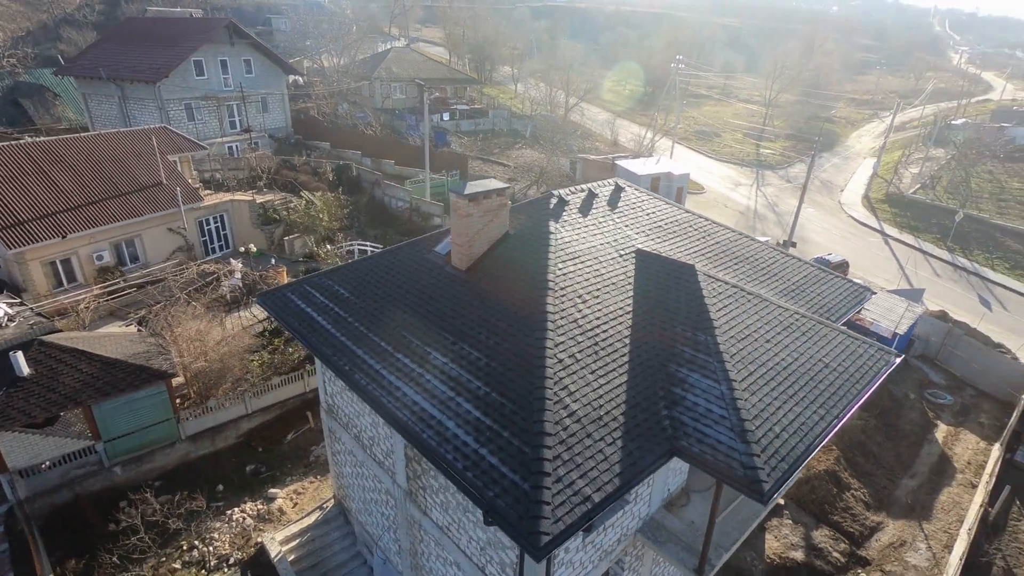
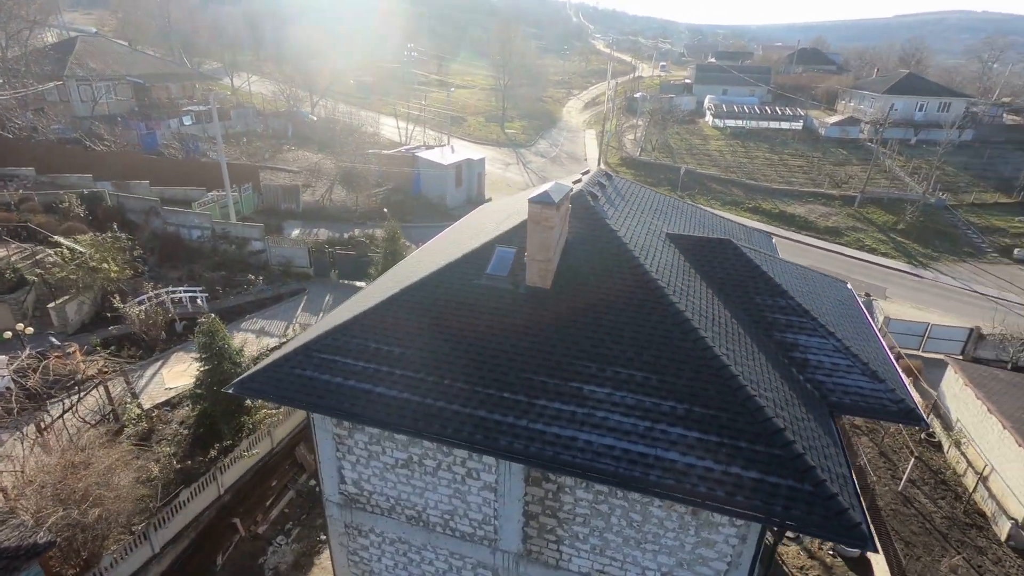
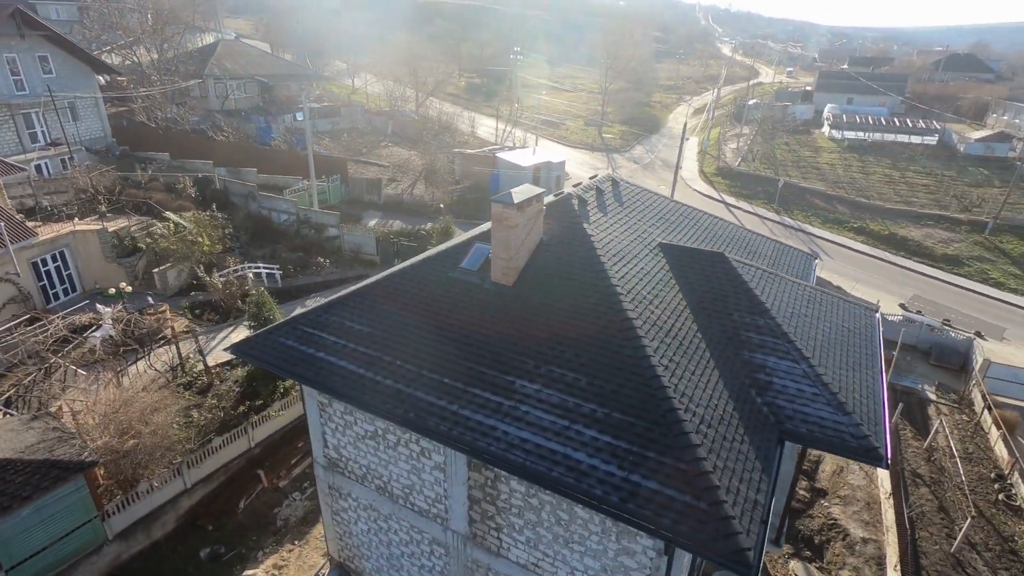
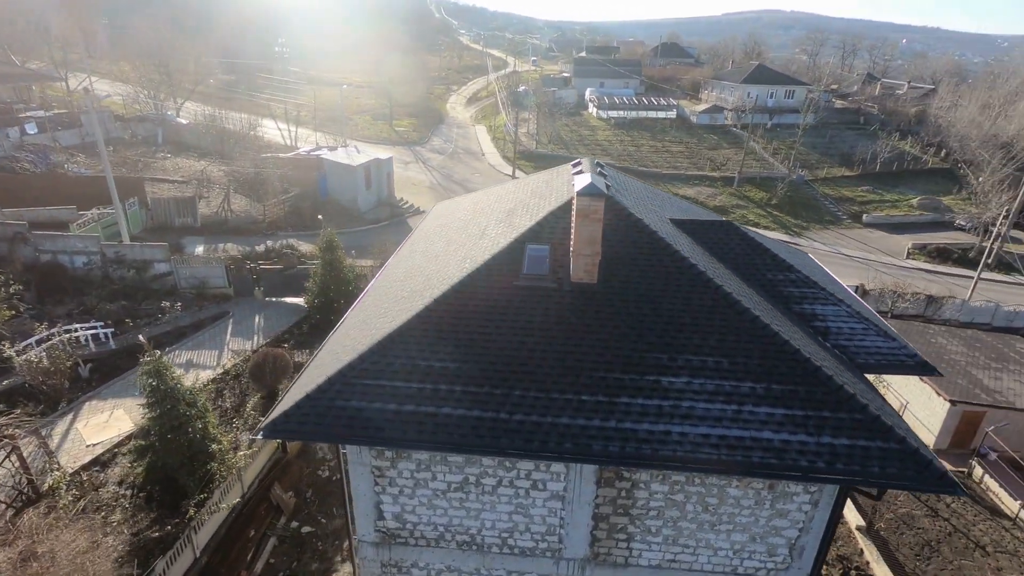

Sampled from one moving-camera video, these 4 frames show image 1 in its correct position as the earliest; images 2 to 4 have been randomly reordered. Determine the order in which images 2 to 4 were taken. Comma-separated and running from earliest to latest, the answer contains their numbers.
3, 2, 4
